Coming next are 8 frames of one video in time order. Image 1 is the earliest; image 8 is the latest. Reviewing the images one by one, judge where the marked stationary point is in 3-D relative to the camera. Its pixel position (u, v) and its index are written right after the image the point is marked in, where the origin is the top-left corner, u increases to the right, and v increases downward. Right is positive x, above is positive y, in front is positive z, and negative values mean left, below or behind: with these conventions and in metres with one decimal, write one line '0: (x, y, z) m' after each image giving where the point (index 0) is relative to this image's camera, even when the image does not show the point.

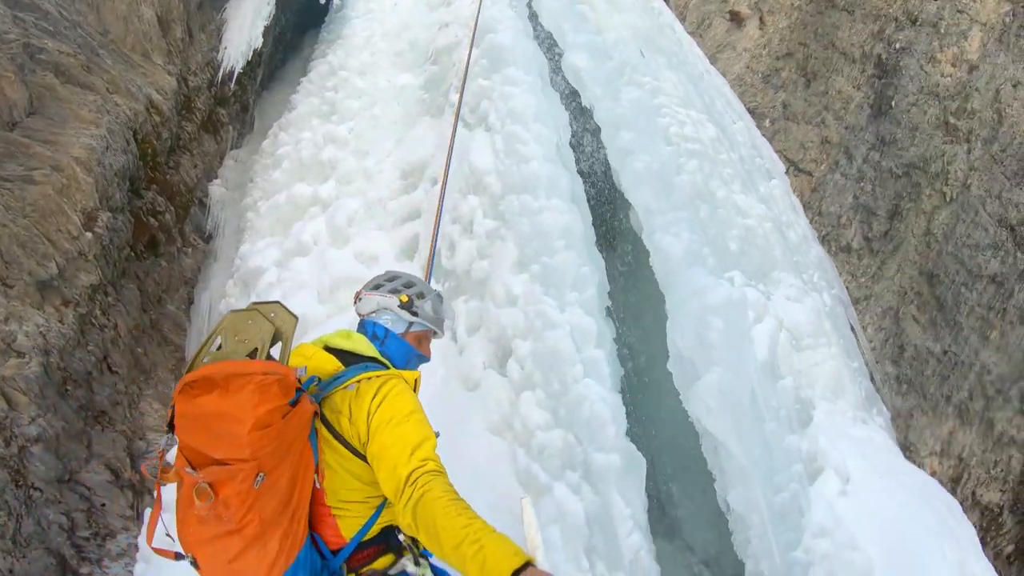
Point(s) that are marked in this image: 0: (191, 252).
0: (-1.5, +0.2, +4.9) m
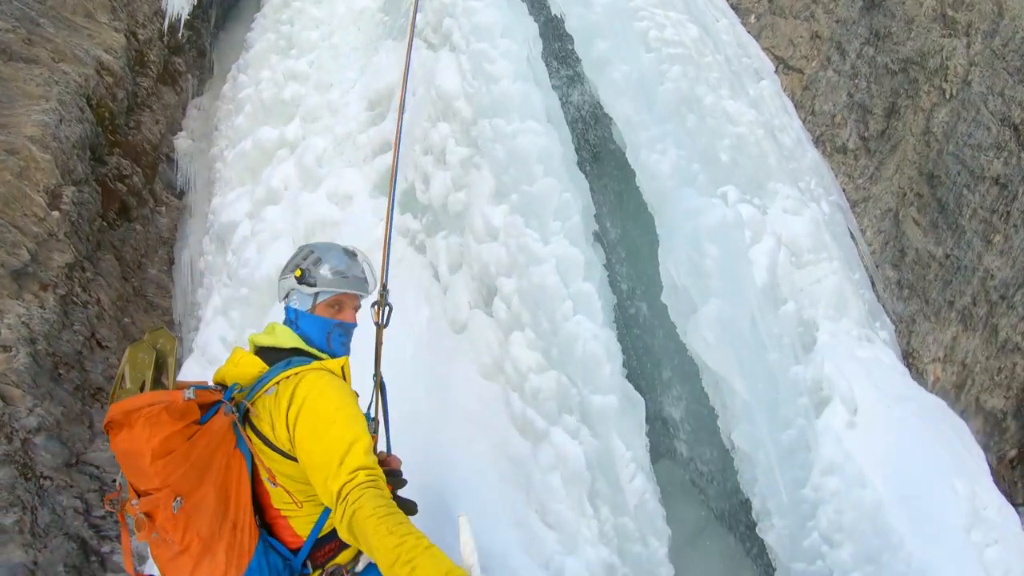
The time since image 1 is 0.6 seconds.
0: (-1.6, +0.3, +4.8) m
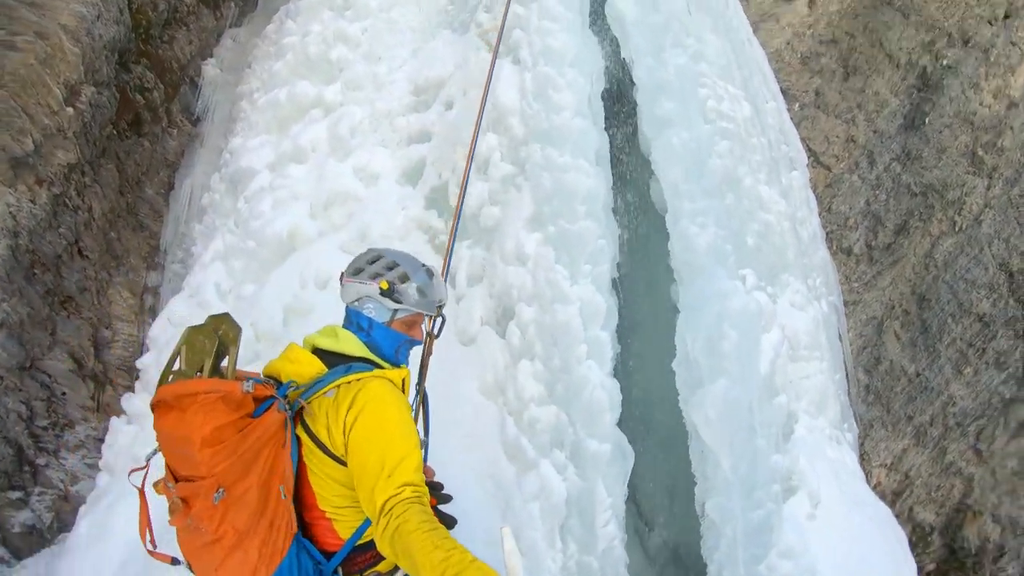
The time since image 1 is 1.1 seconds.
0: (-1.5, +0.7, +4.6) m
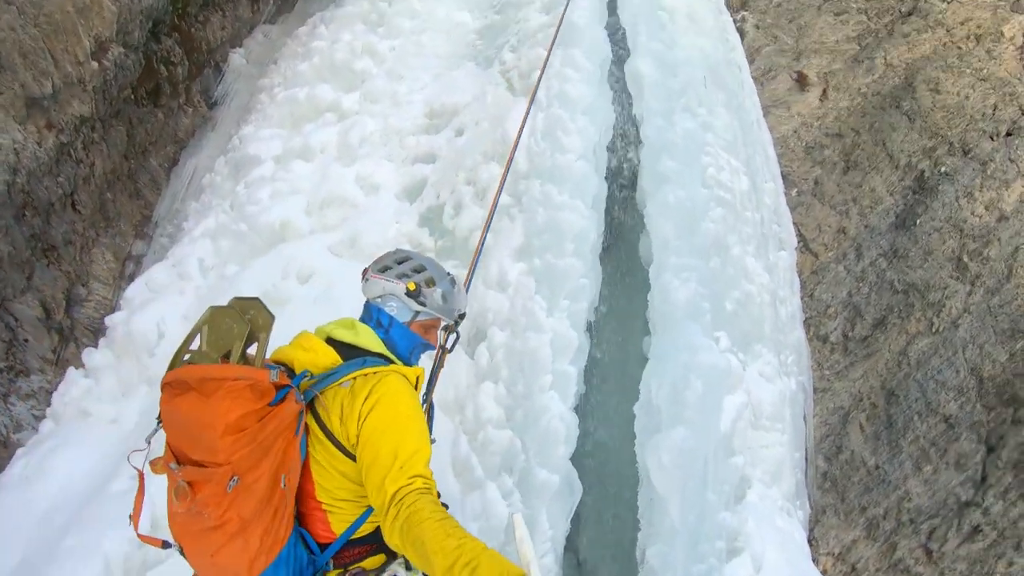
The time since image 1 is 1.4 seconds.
0: (-1.4, +0.8, +4.7) m
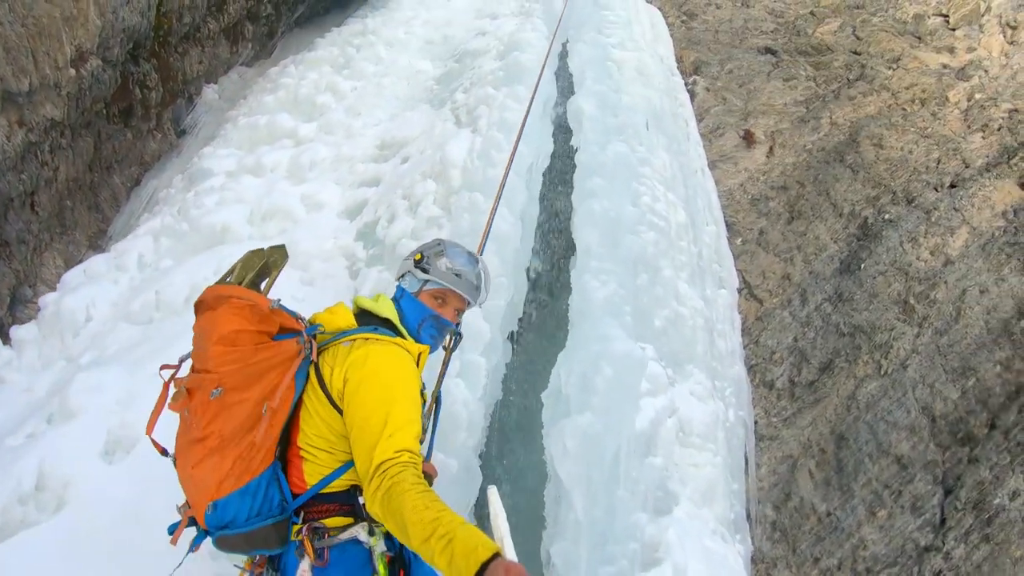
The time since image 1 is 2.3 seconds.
0: (-1.6, +0.7, +5.0) m
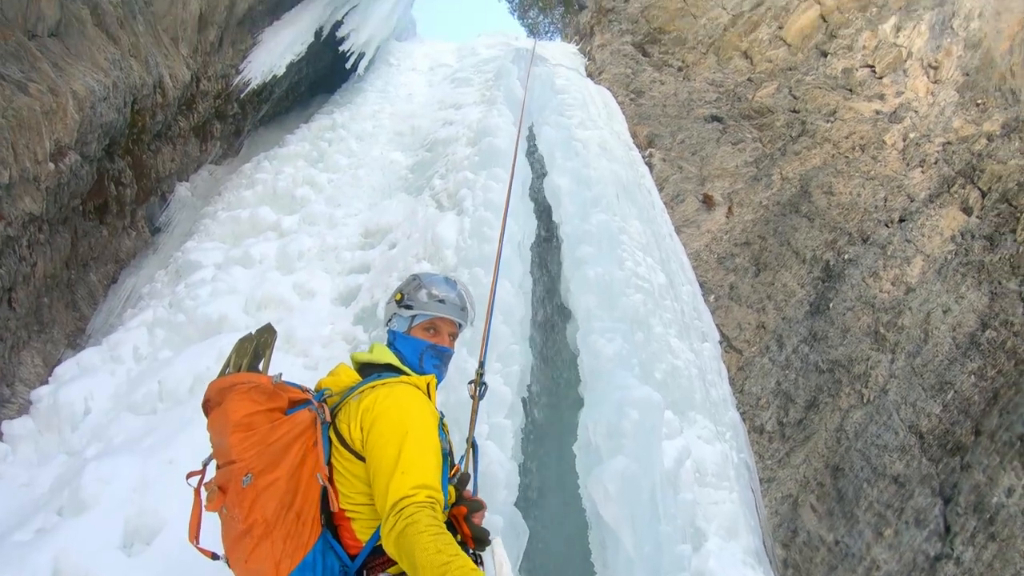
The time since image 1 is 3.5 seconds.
0: (-1.7, +0.2, +4.9) m
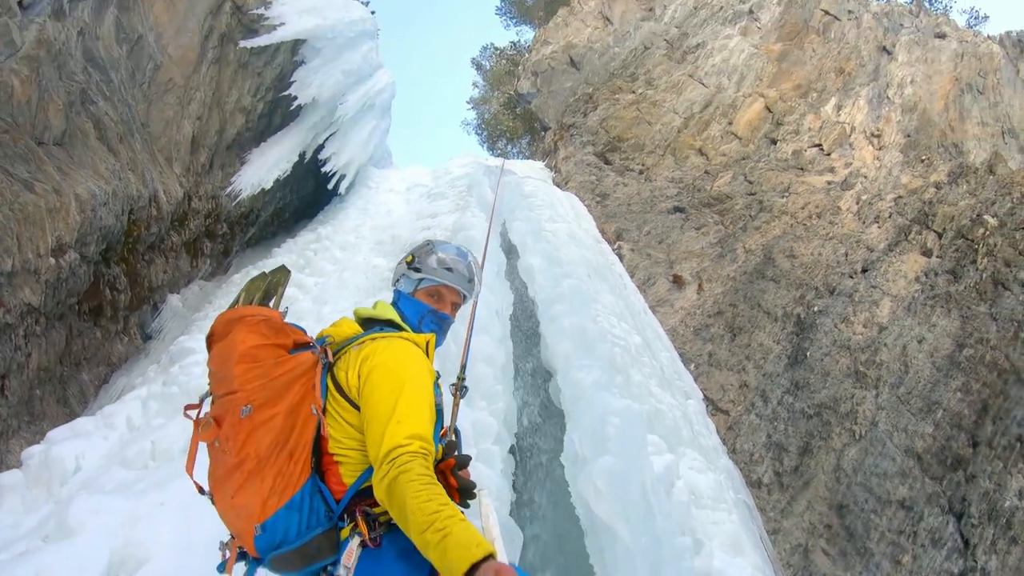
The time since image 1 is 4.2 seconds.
0: (-1.8, -0.3, +5.1) m
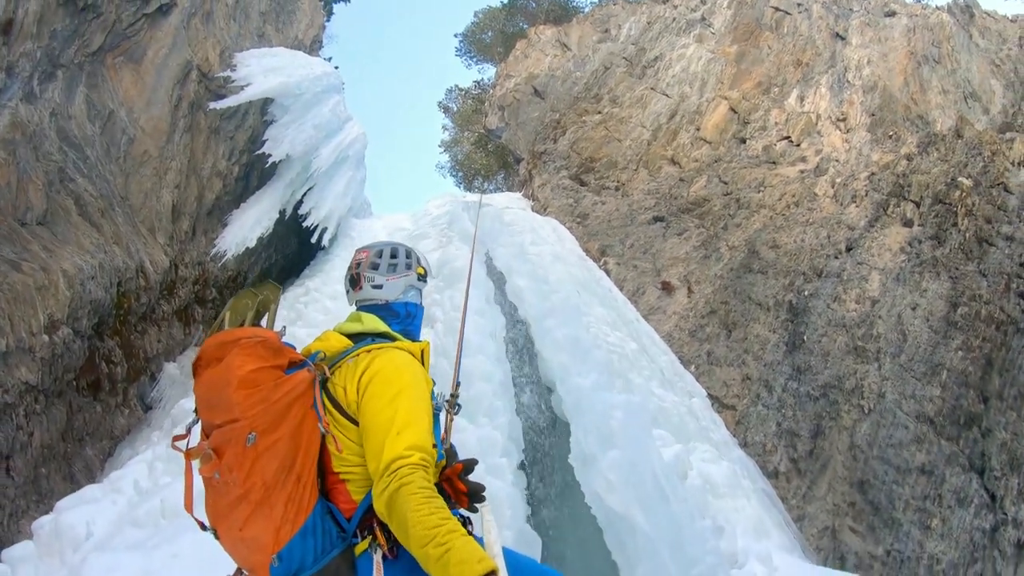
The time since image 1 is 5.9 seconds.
0: (-1.8, -0.7, +5.0) m
